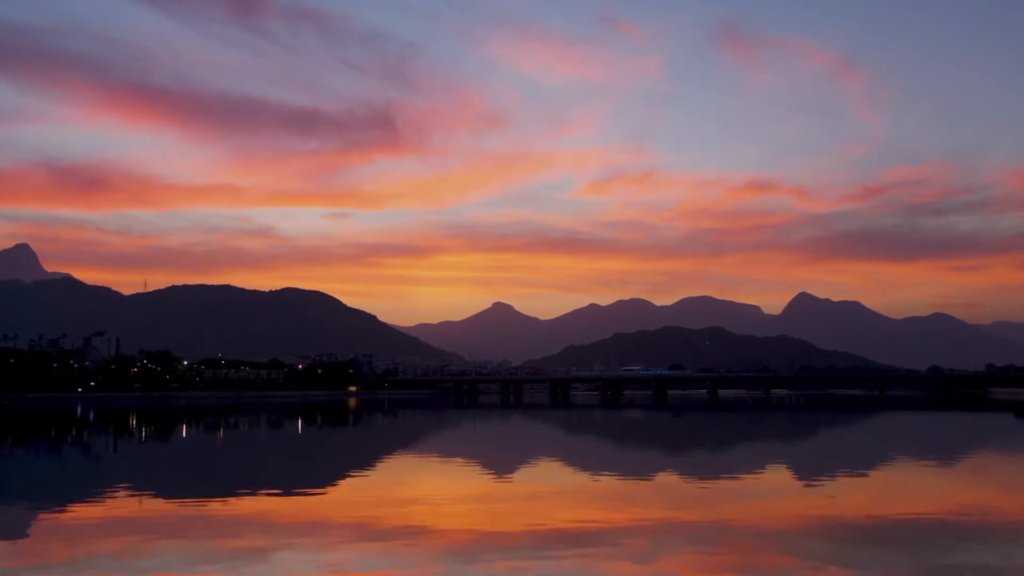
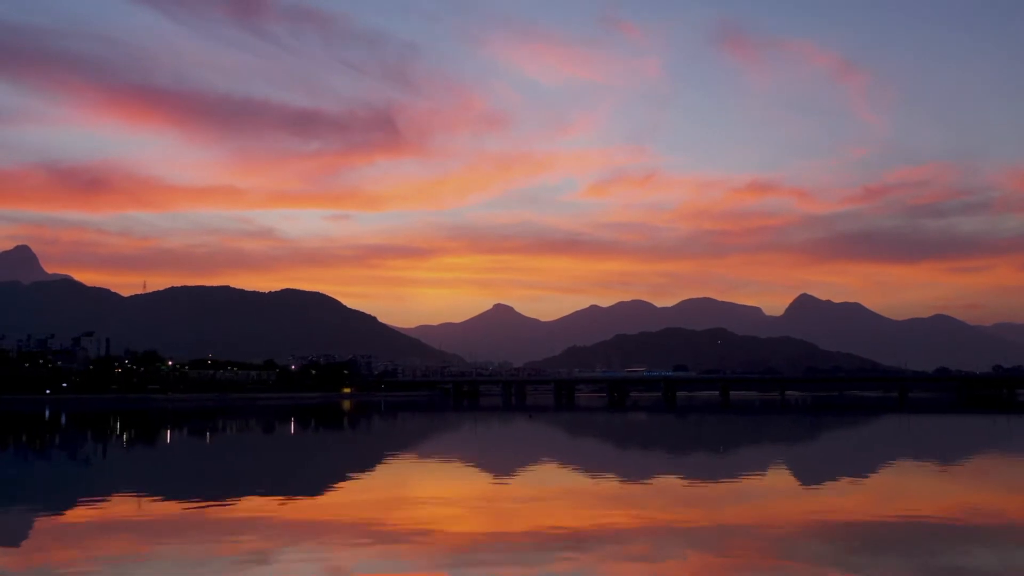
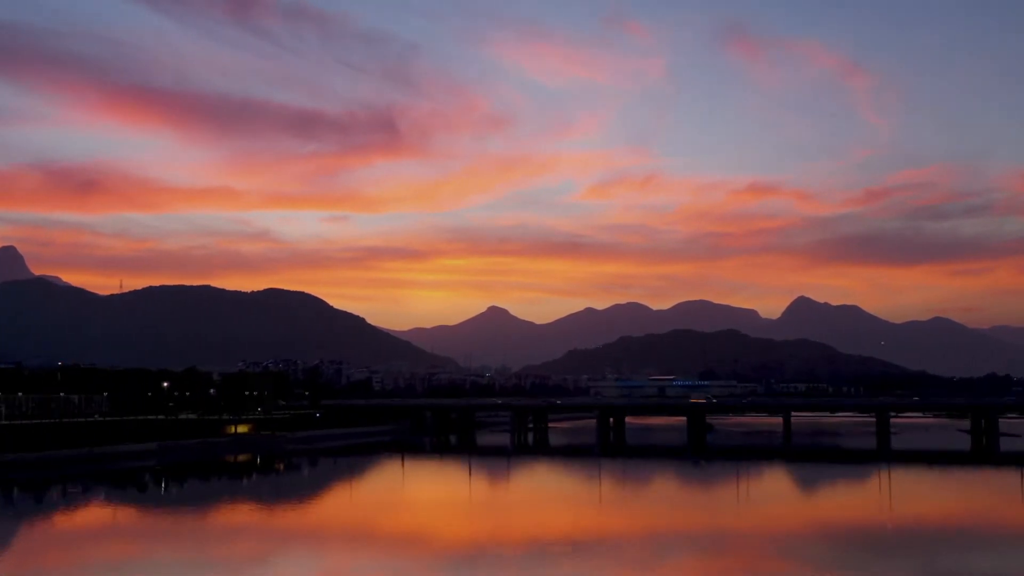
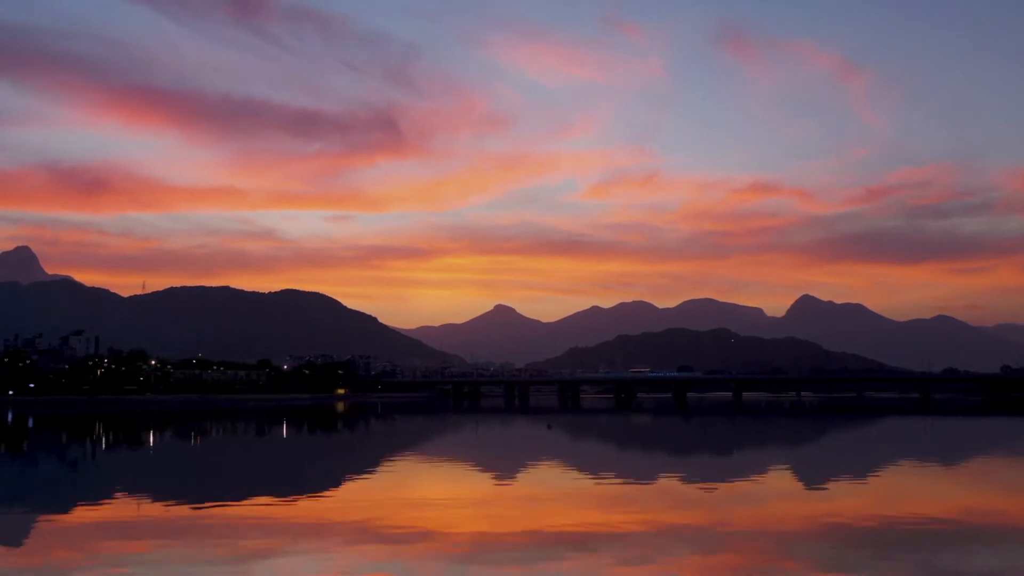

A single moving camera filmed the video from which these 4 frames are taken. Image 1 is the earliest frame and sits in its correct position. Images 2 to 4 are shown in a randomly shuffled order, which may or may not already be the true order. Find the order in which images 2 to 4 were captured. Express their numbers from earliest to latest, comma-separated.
2, 4, 3
